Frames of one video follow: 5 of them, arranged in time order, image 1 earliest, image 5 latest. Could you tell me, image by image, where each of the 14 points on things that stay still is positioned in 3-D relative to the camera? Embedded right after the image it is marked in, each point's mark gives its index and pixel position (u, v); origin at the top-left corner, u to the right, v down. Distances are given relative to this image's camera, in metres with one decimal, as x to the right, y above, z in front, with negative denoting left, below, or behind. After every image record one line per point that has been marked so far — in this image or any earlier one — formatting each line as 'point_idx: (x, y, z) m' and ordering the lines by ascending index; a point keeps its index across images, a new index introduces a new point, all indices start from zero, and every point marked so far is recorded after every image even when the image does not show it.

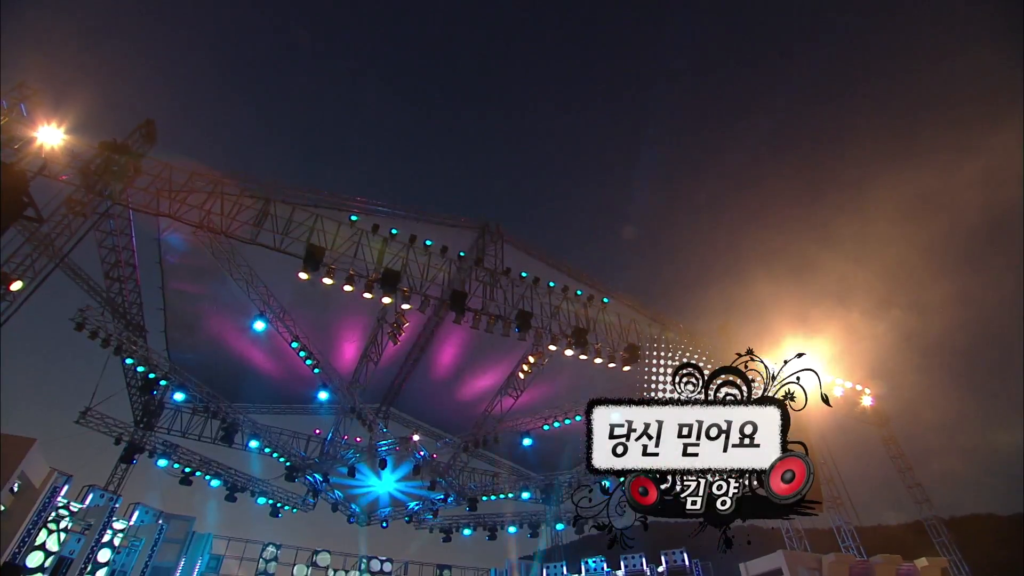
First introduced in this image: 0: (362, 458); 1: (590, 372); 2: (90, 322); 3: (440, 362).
0: (-4.4, -4.8, +15.4) m
1: (+2.2, -2.2, +14.6) m
2: (-9.0, -0.8, +11.5) m
3: (-2.1, -1.9, +15.0) m
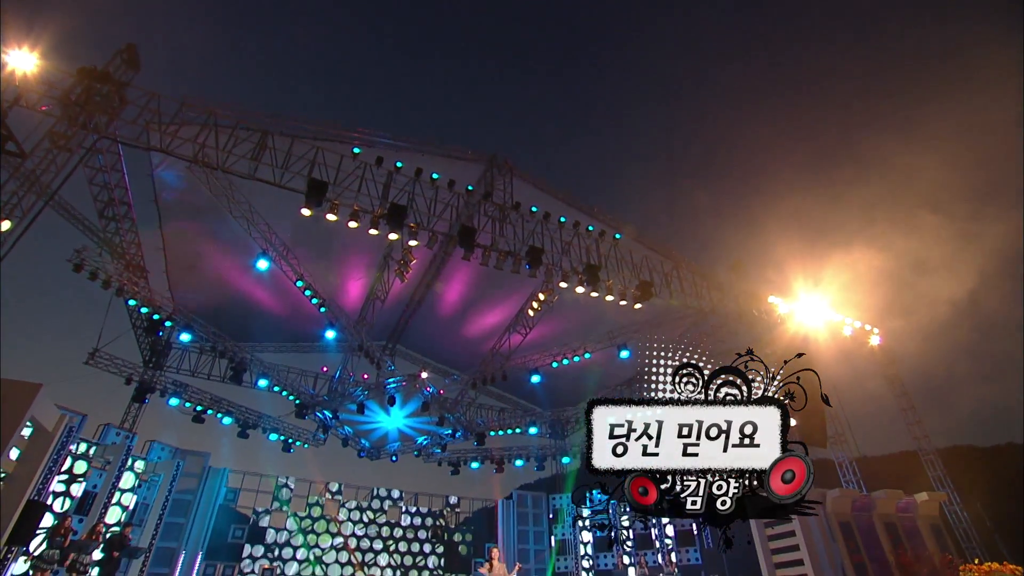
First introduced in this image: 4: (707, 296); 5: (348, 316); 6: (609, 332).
0: (-4.1, -3.0, +15.5) m
1: (+2.4, -0.5, +14.5) m
2: (-8.8, +0.5, +11.1) m
3: (-1.9, -0.2, +14.7) m
4: (+5.0, -0.3, +14.0) m
5: (-4.5, -0.8, +14.8) m
6: (+2.8, -1.3, +15.2) m
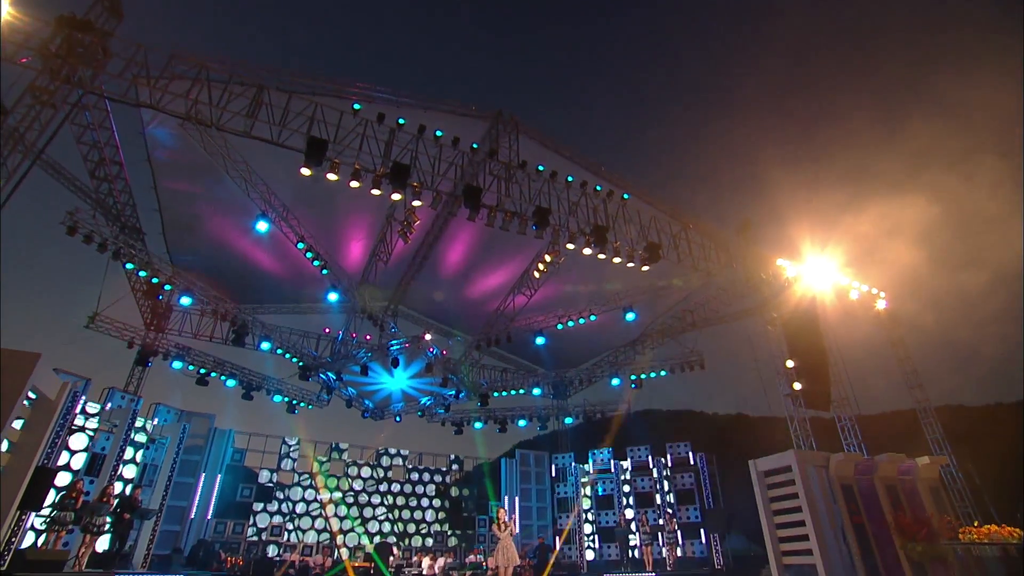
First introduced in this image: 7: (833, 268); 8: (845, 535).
0: (-4.0, -1.9, +15.5) m
1: (+2.5, +0.5, +14.3) m
2: (-8.6, +1.2, +10.8) m
3: (-1.7, +0.8, +14.5) m
4: (+5.2, +0.7, +13.8) m
5: (-4.3, +0.3, +14.6) m
6: (+2.9, -0.2, +15.1) m
7: (+8.0, +0.5, +13.6) m
8: (+6.1, -4.6, +9.8) m
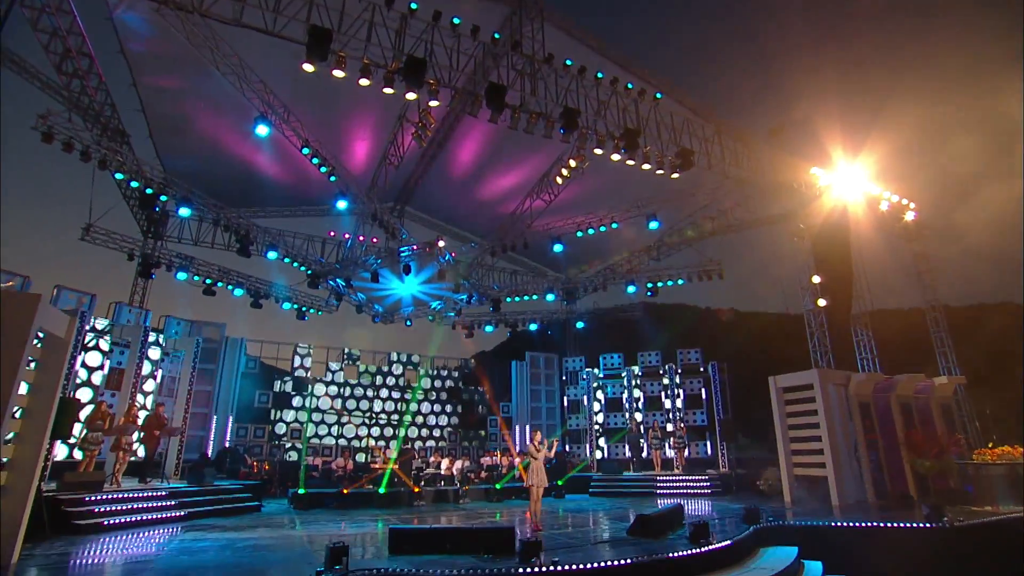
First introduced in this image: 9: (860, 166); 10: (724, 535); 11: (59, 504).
0: (-3.6, +0.7, +14.9) m
1: (+3.0, +2.8, +13.4) m
2: (-8.1, +2.8, +9.6) m
3: (-1.3, +3.2, +13.5) m
4: (+5.6, +2.9, +12.9) m
5: (-3.9, +2.7, +13.6) m
6: (+3.3, +2.3, +14.4) m
7: (+8.5, +2.7, +12.8) m
8: (+6.6, -3.1, +10.2) m
9: (+8.1, +2.8, +12.5) m
10: (+3.1, -3.5, +7.7) m
11: (-6.6, -3.1, +7.8) m
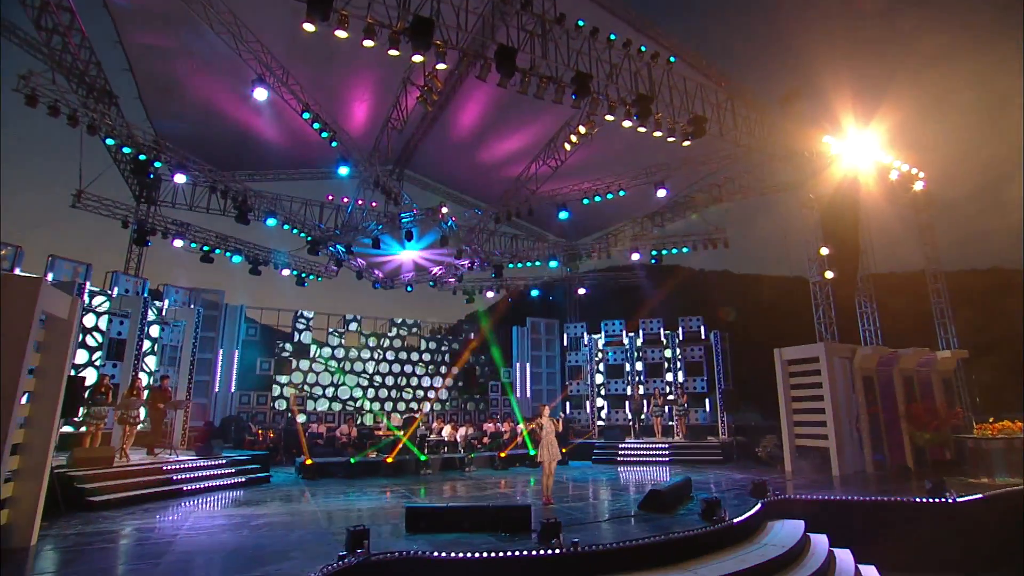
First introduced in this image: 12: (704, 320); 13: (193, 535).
0: (-3.5, +1.6, +14.6) m
1: (+3.1, +3.5, +13.0) m
2: (-7.9, +3.3, +9.1) m
3: (-1.1, +4.0, +13.0) m
4: (+5.8, +3.6, +12.6) m
5: (-3.7, +3.5, +13.2) m
6: (+3.5, +3.1, +14.0) m
7: (+8.6, +3.3, +12.5) m
8: (+6.7, -2.6, +10.4) m
9: (+8.3, +3.5, +12.2) m
10: (+3.3, -3.3, +7.8) m
11: (-6.4, -2.8, +7.8) m
12: (+5.7, -0.9, +16.0) m
13: (-4.0, -3.1, +6.7) m
